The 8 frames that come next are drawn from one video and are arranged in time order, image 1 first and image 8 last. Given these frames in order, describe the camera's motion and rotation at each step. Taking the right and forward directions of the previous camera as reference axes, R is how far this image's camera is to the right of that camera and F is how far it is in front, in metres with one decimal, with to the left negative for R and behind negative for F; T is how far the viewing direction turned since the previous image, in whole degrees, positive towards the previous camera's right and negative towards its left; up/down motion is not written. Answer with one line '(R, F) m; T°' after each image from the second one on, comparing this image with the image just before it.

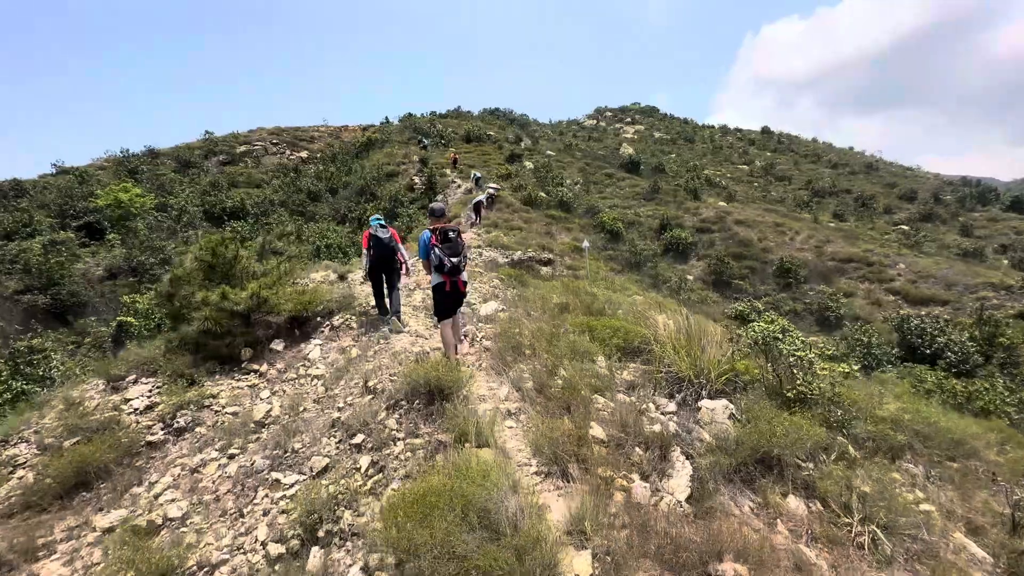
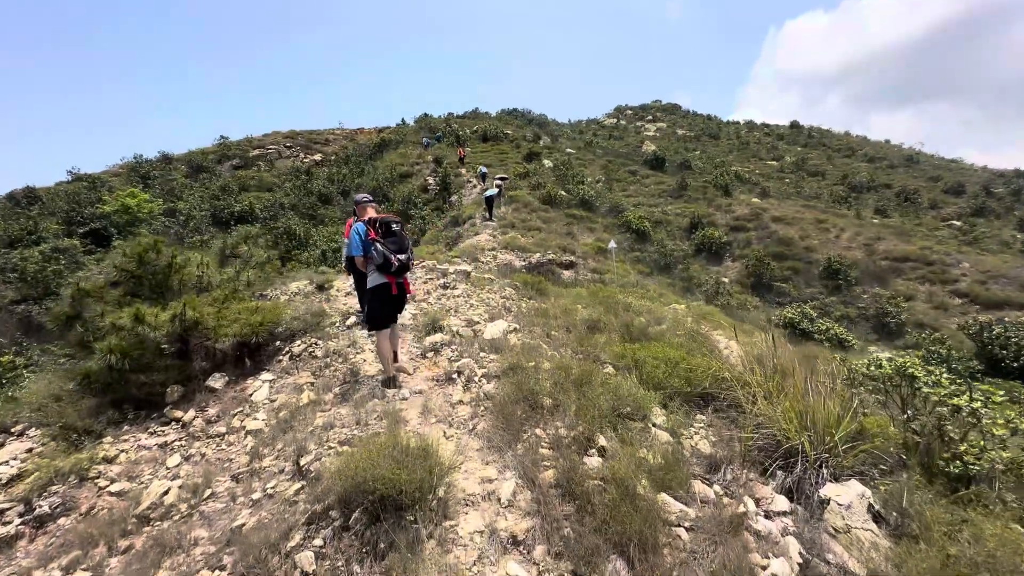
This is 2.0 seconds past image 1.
(+0.1, +1.9) m; -2°
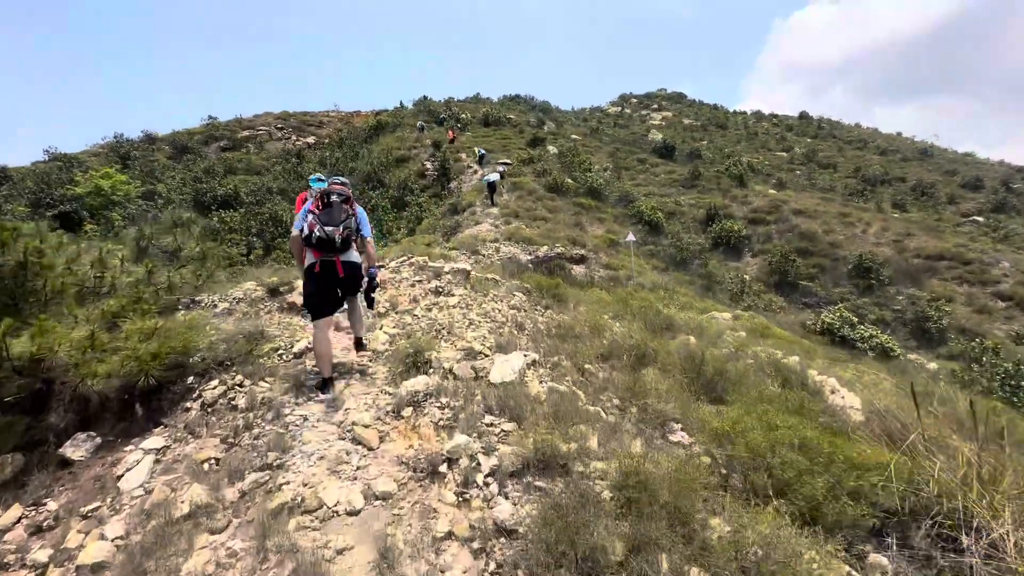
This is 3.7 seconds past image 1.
(-0.2, +2.0) m; 0°
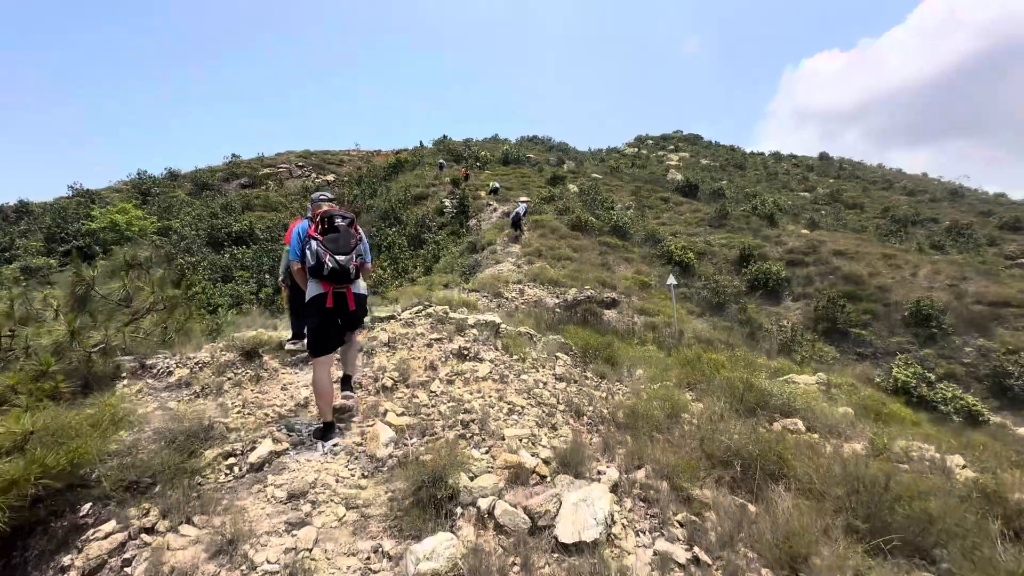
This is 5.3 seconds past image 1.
(-0.4, +1.5) m; -2°
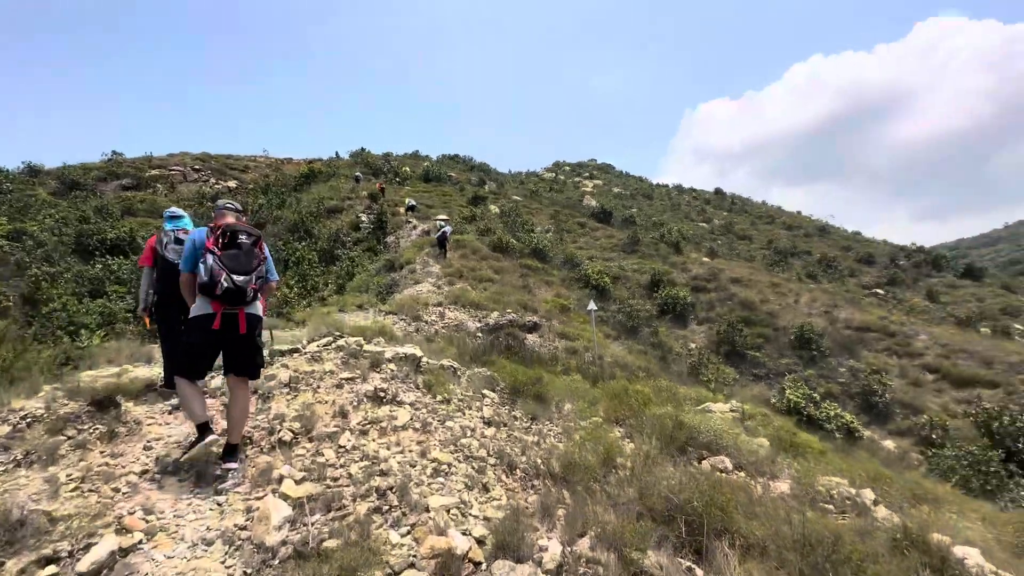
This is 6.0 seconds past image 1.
(-0.1, +0.4) m; +10°
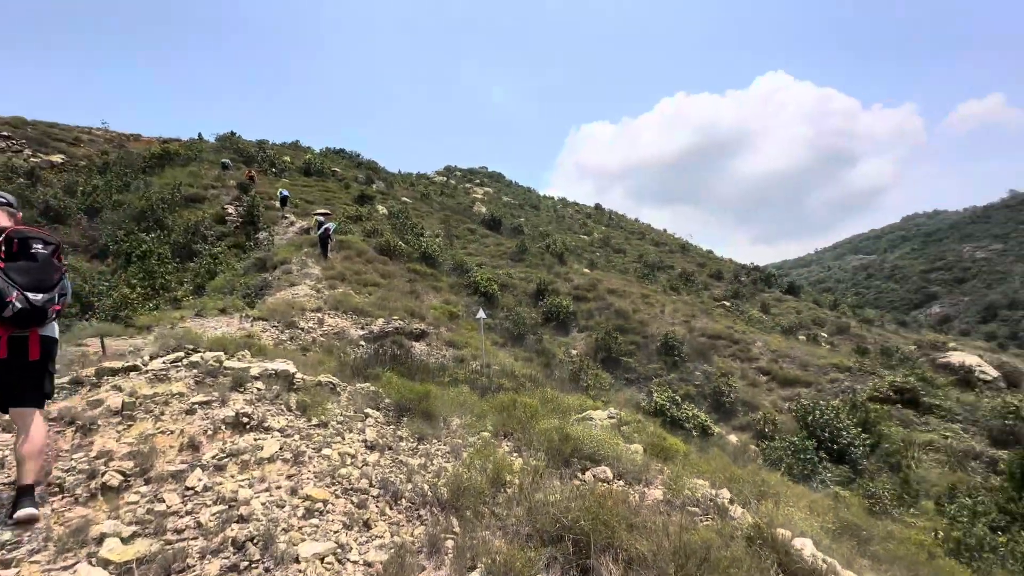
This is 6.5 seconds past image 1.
(0.0, +0.2) m; +14°
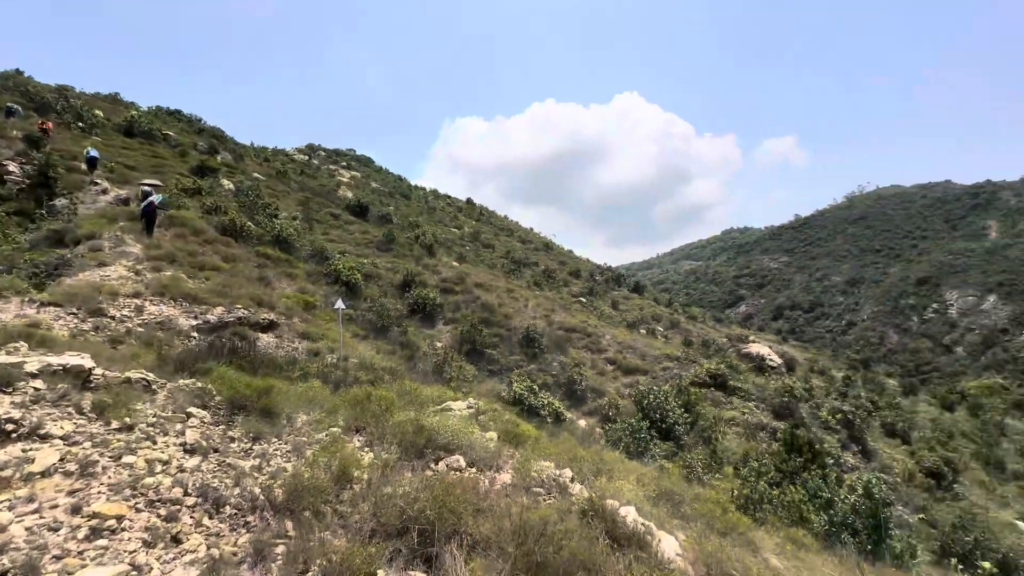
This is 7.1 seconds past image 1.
(+0.1, 0.0) m; +16°
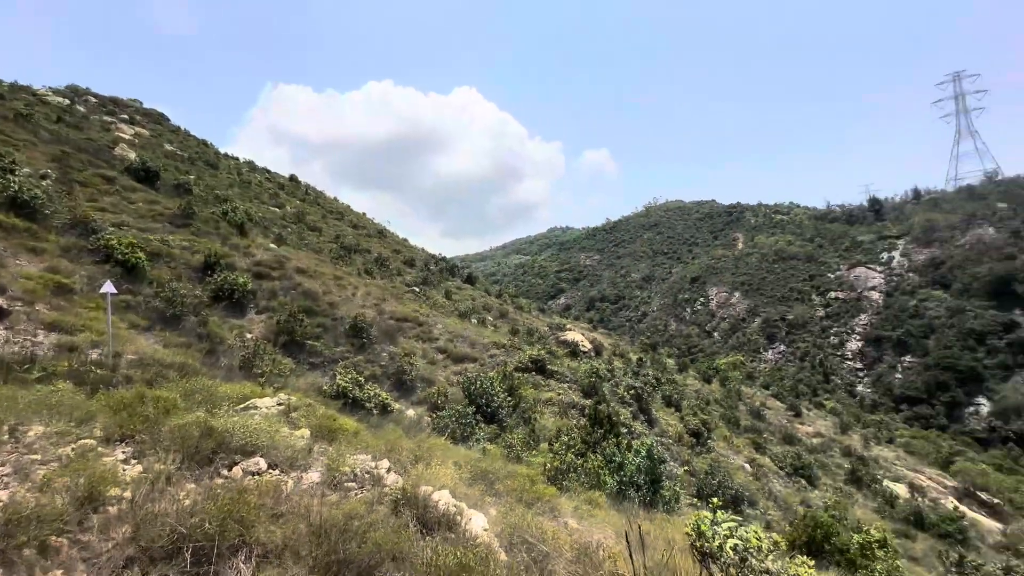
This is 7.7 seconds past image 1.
(+0.1, 0.0) m; +20°
